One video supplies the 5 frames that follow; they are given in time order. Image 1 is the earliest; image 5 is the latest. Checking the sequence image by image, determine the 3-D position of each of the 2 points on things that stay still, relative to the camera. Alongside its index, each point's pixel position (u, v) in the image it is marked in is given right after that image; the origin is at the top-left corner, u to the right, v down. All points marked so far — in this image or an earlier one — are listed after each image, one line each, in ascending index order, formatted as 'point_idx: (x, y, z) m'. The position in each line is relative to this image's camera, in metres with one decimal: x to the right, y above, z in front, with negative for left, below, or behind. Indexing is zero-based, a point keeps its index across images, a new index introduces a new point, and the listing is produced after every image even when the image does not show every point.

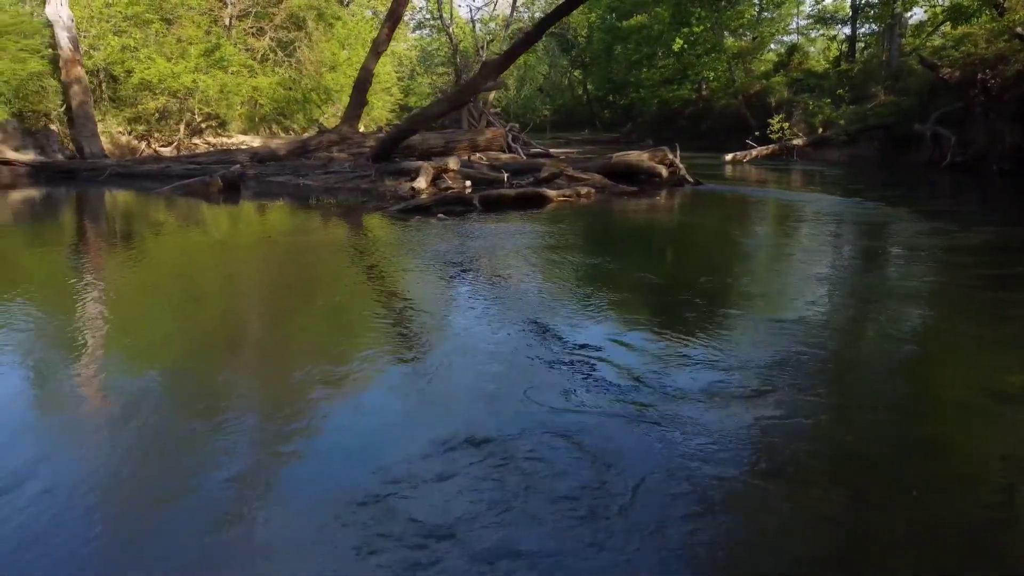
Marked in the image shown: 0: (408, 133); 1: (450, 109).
0: (-2.2, +3.4, +16.0) m
1: (-1.3, +3.7, +15.5) m
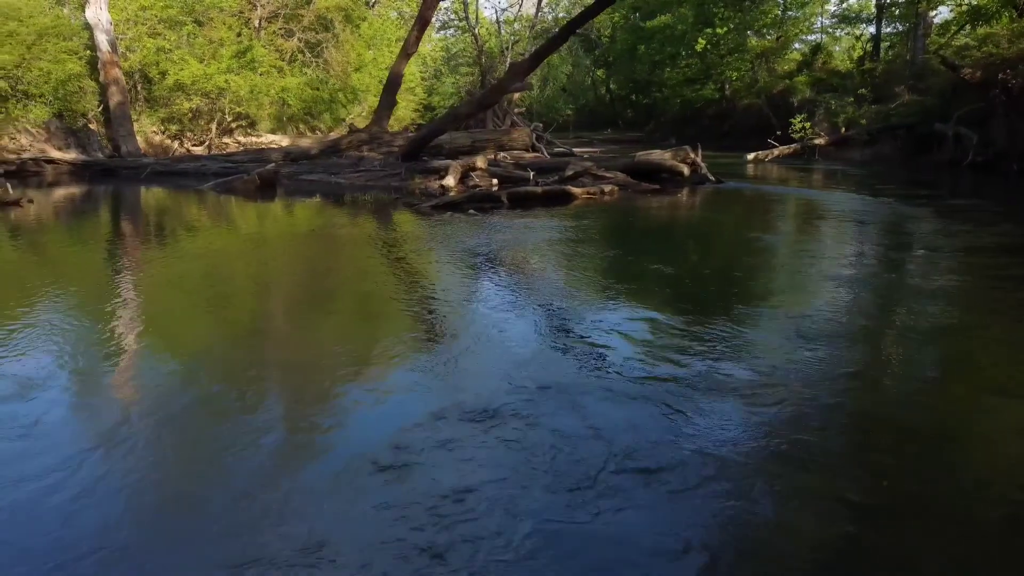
0: (-1.7, +3.4, +16.3) m
1: (-0.8, +3.8, +15.7) m
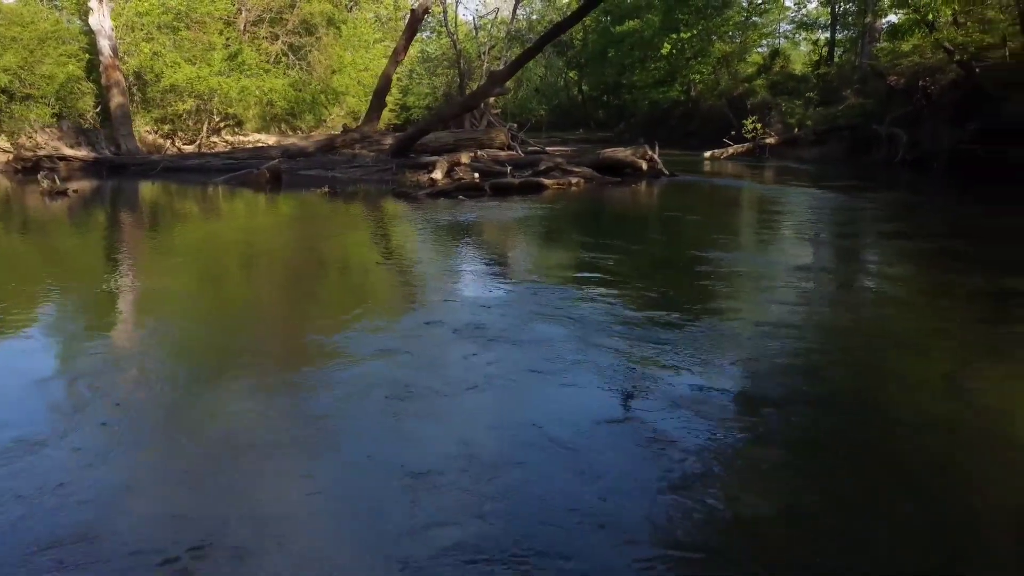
0: (-2.2, +3.6, +17.2) m
1: (-1.3, +4.0, +16.7) m
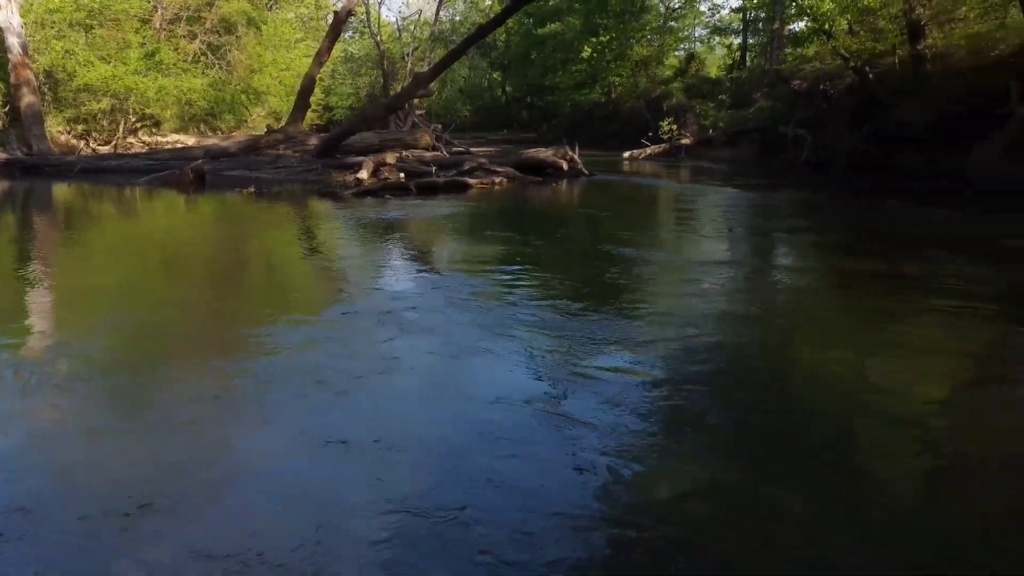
0: (-3.9, +3.6, +17.2) m
1: (-3.0, +4.0, +16.8) m
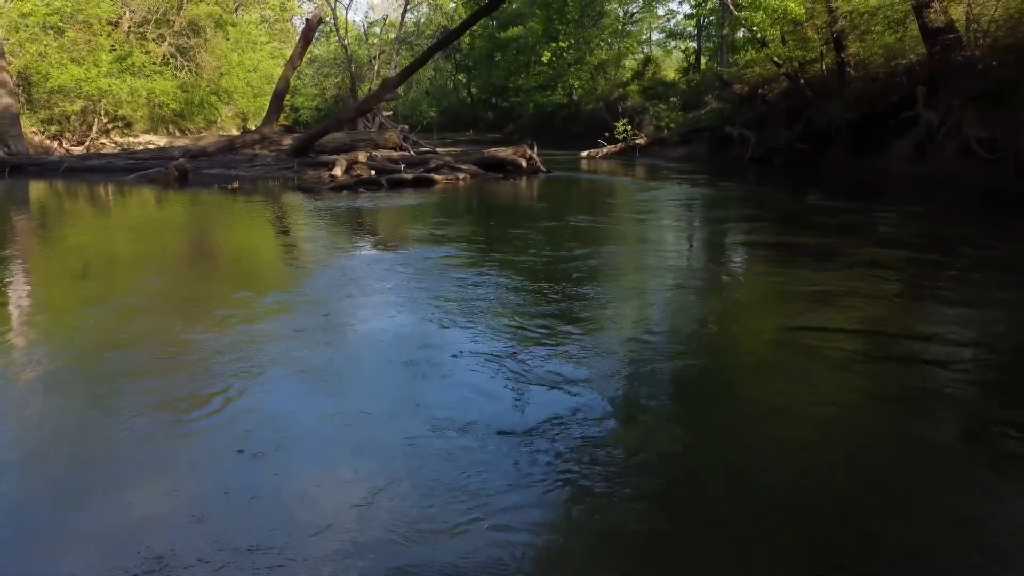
0: (-4.8, +3.7, +17.8) m
1: (-3.8, +4.1, +17.4) m
